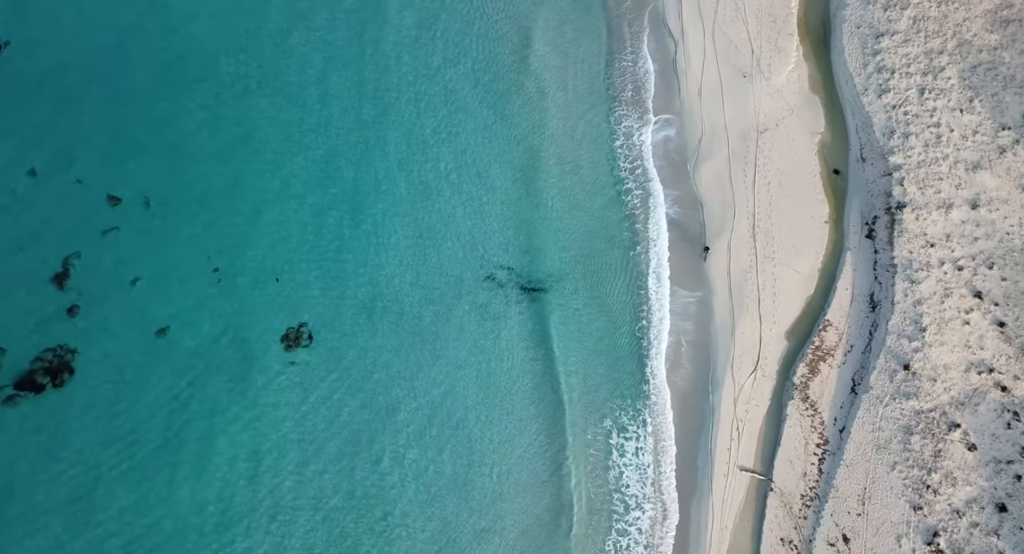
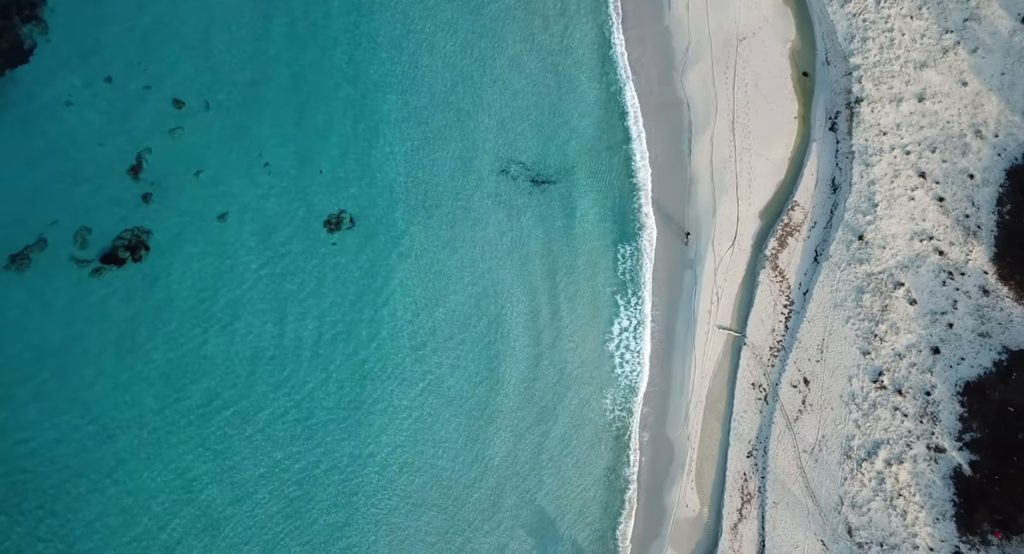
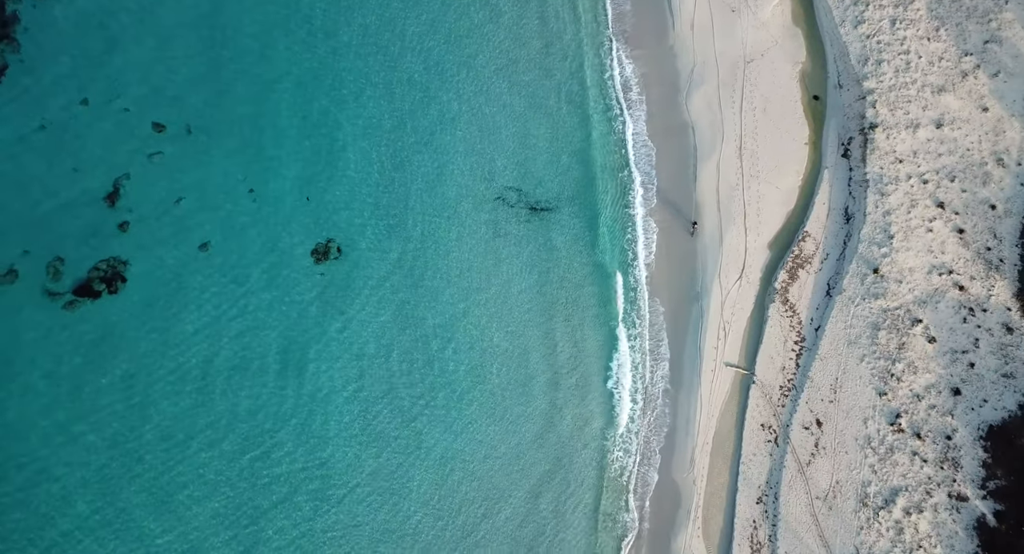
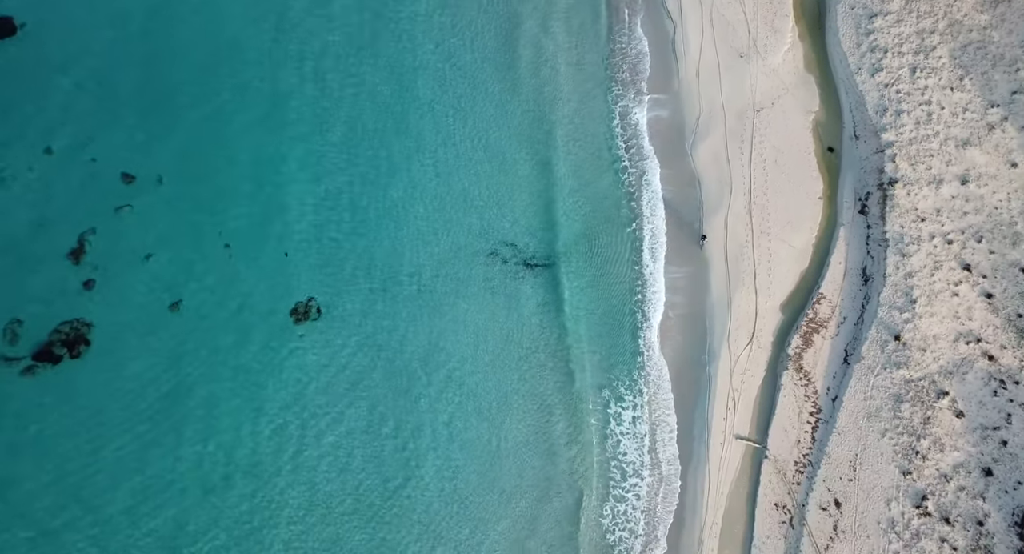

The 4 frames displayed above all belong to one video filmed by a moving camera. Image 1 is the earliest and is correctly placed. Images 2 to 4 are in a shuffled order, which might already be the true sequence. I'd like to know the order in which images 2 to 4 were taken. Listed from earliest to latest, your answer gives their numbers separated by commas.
4, 3, 2
